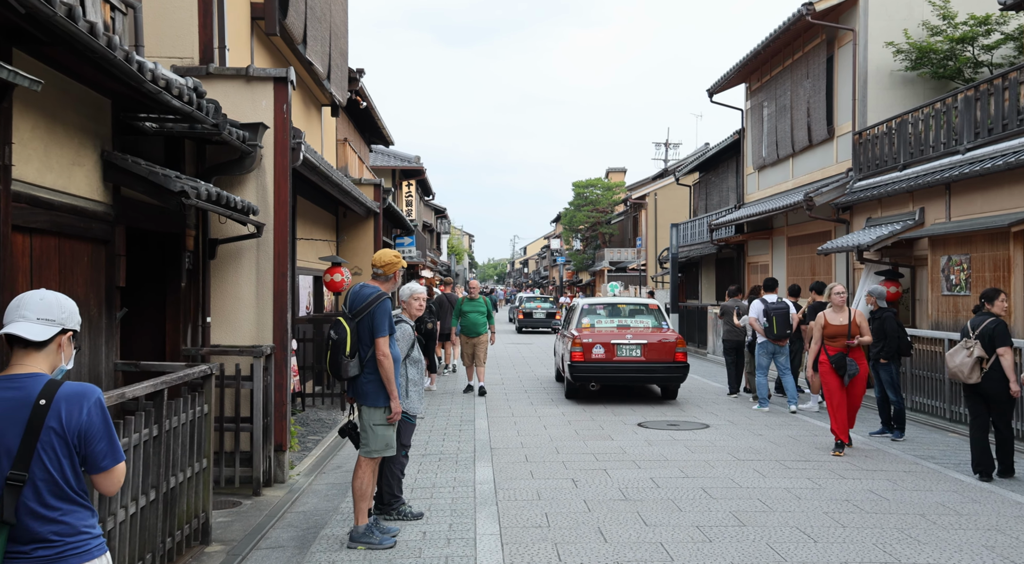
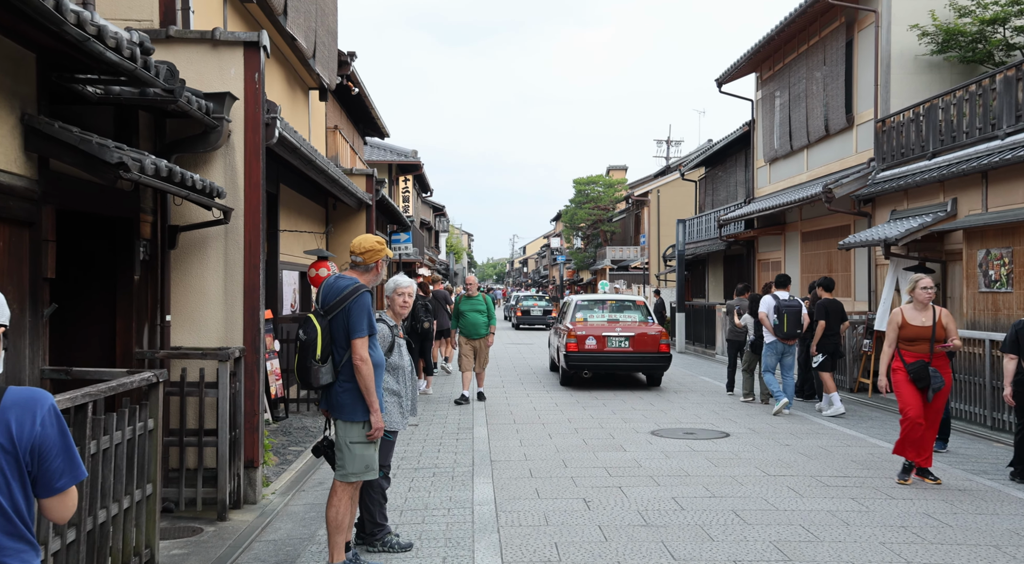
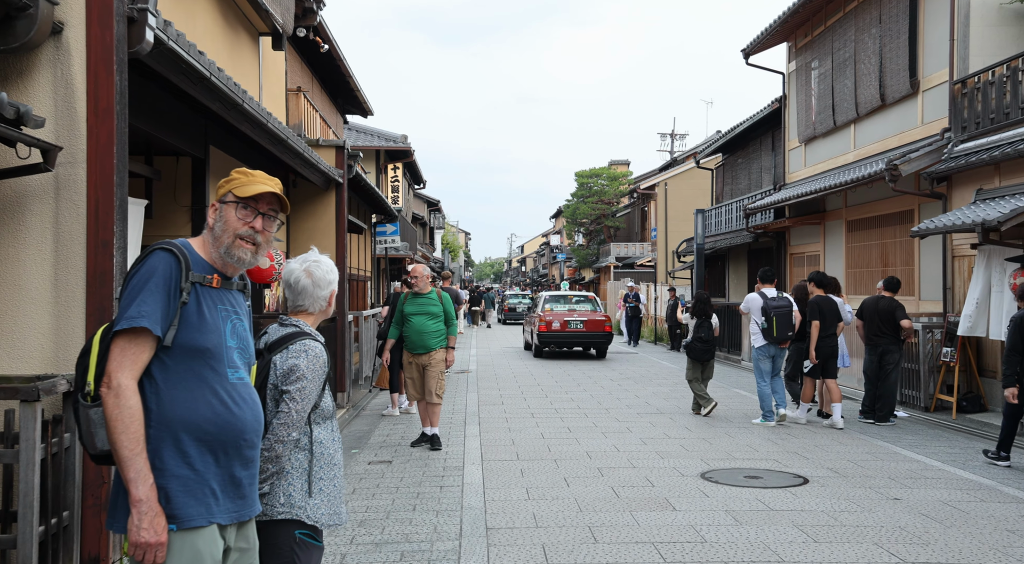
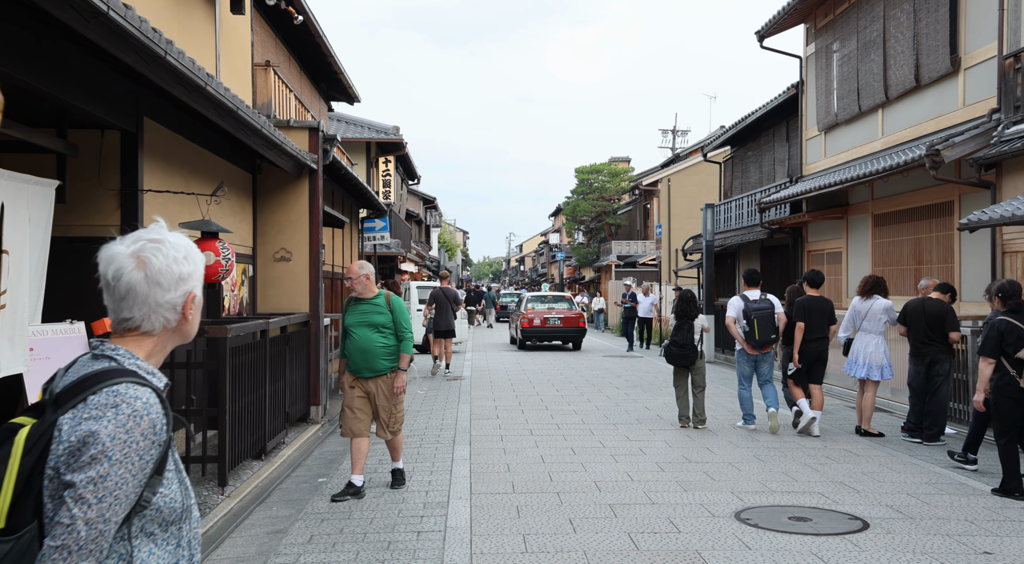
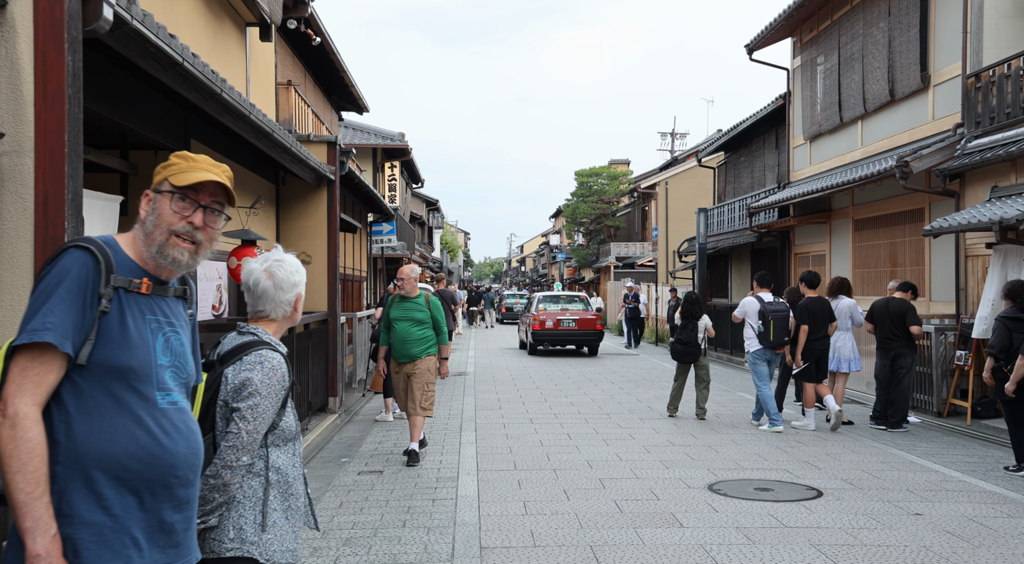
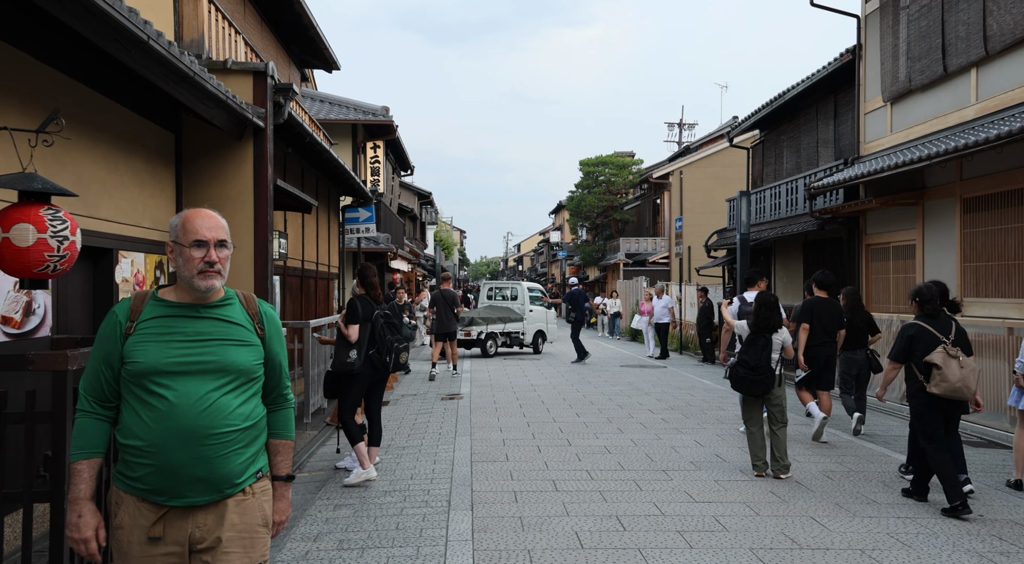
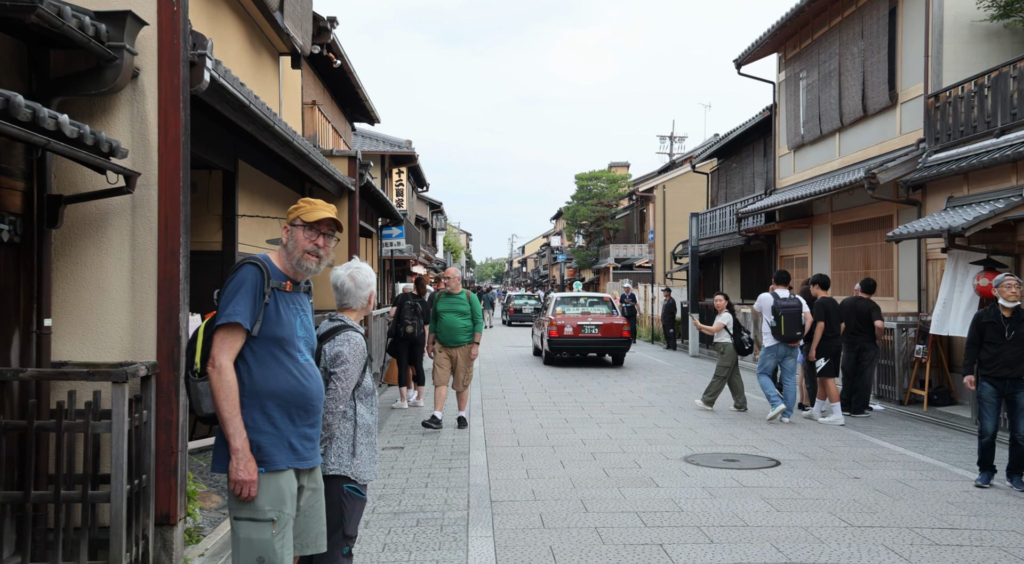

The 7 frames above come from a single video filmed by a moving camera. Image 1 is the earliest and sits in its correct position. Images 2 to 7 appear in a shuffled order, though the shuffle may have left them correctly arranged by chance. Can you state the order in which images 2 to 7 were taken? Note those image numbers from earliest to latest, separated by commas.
2, 7, 3, 5, 4, 6
